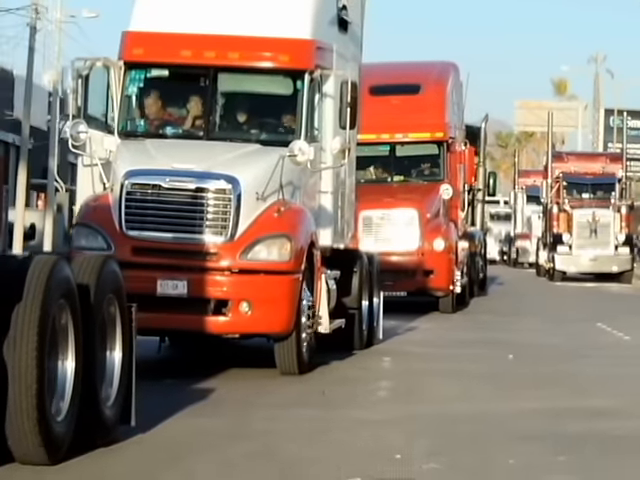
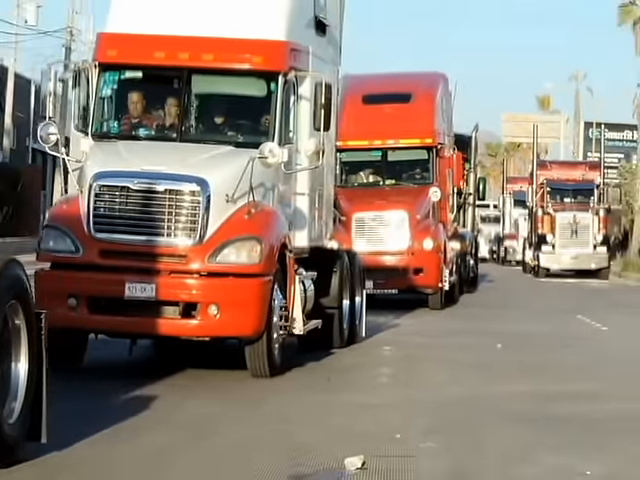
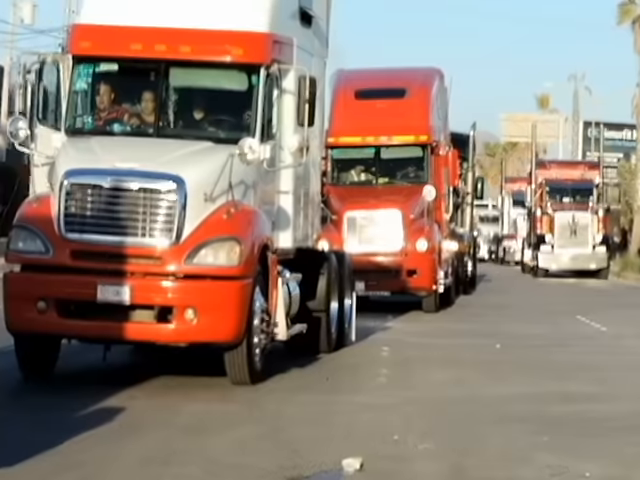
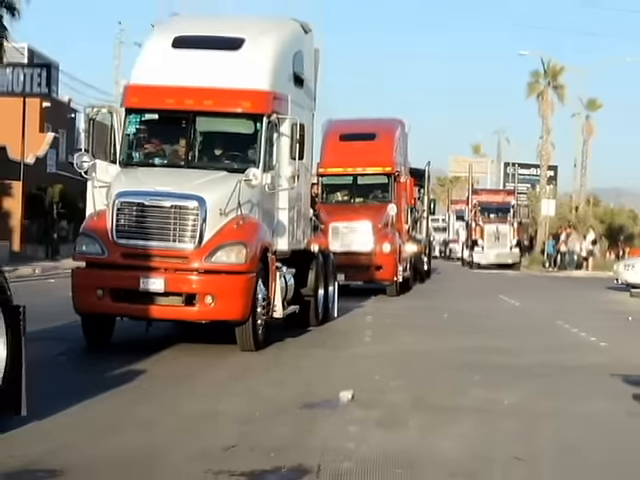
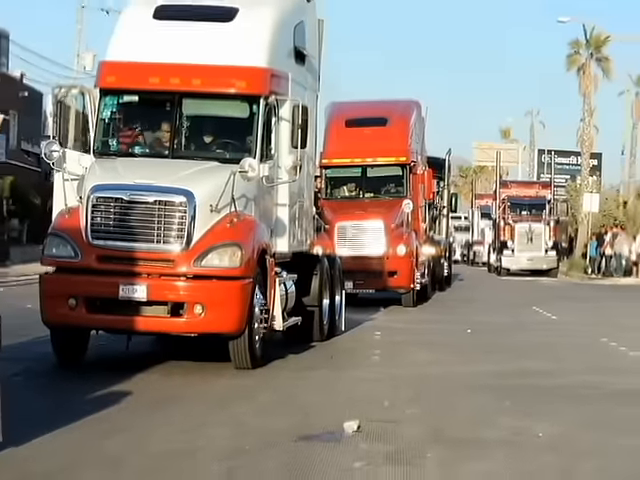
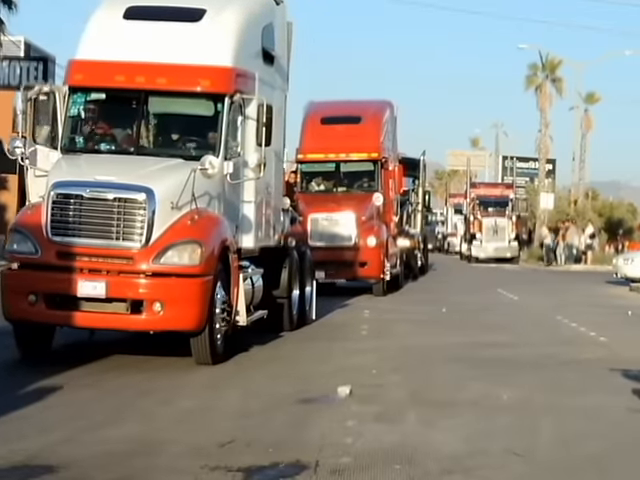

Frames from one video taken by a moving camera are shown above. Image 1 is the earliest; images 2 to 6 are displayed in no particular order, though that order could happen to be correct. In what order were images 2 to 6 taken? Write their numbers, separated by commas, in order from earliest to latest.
2, 3, 5, 4, 6
